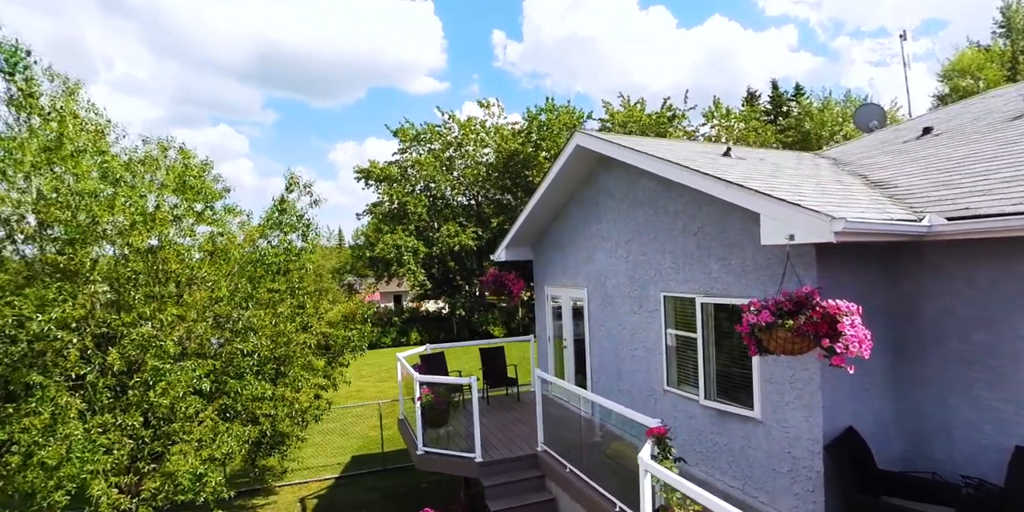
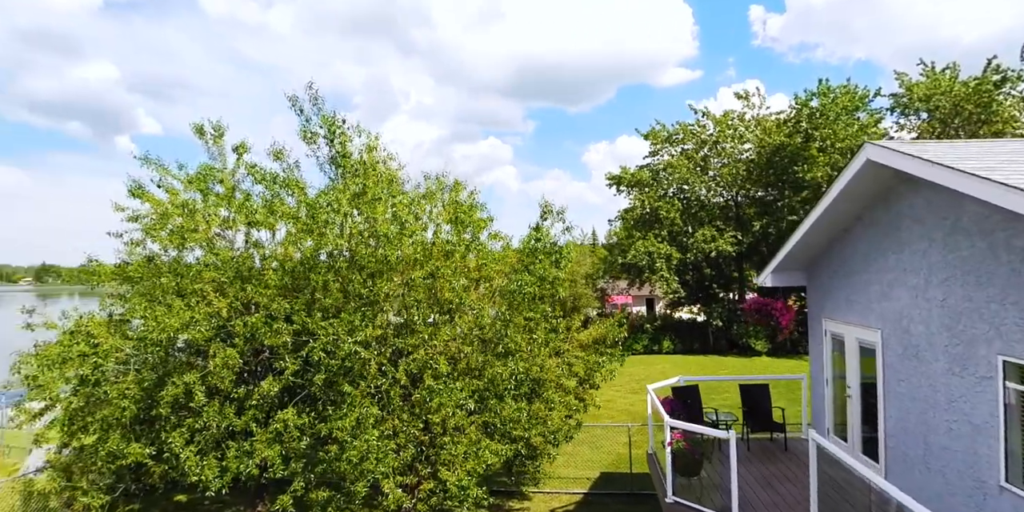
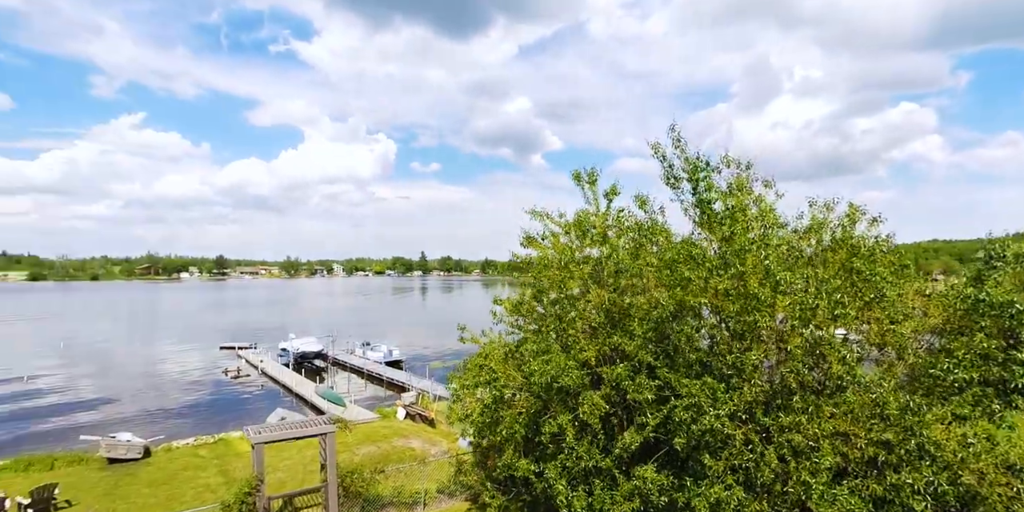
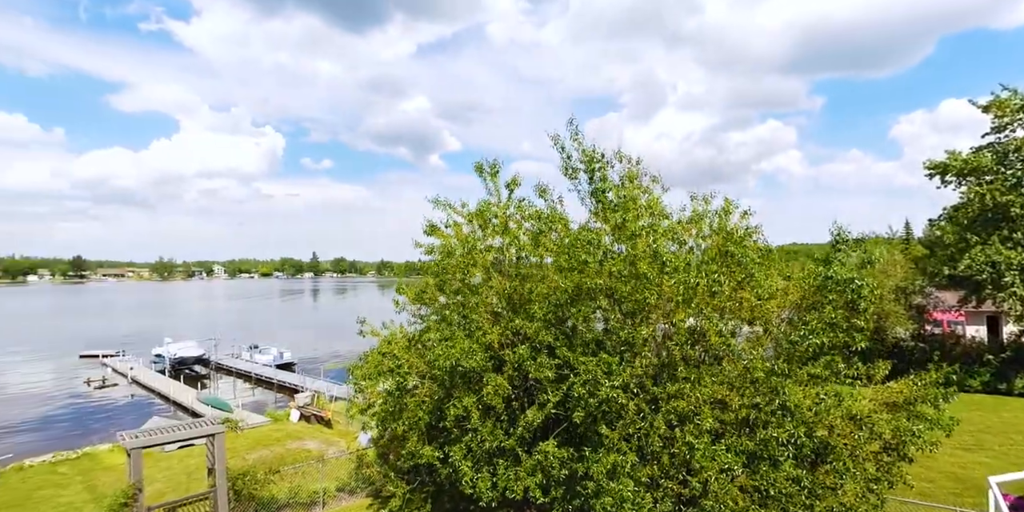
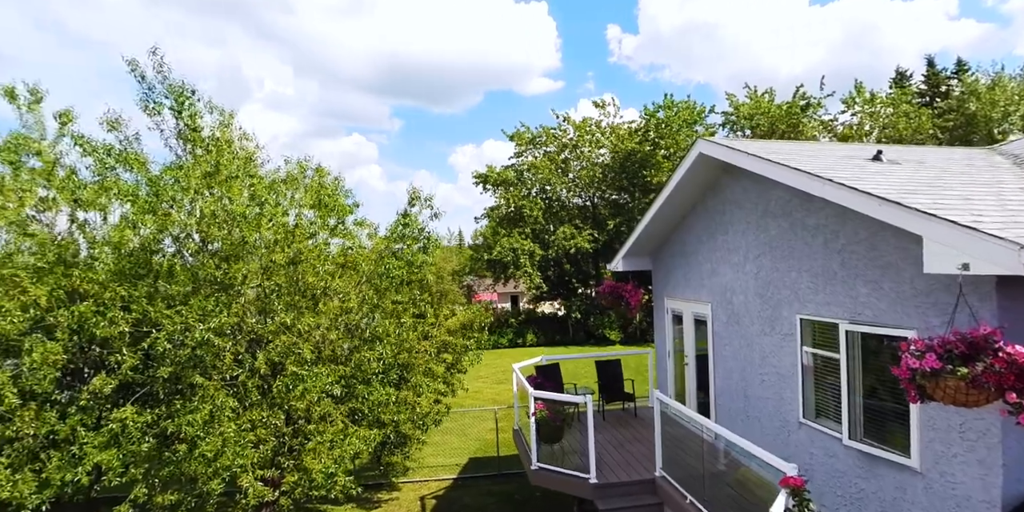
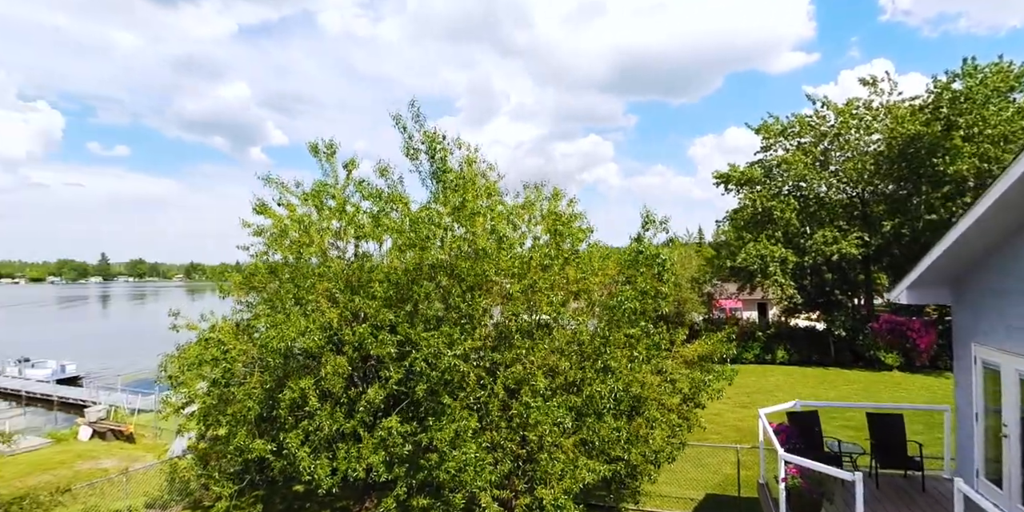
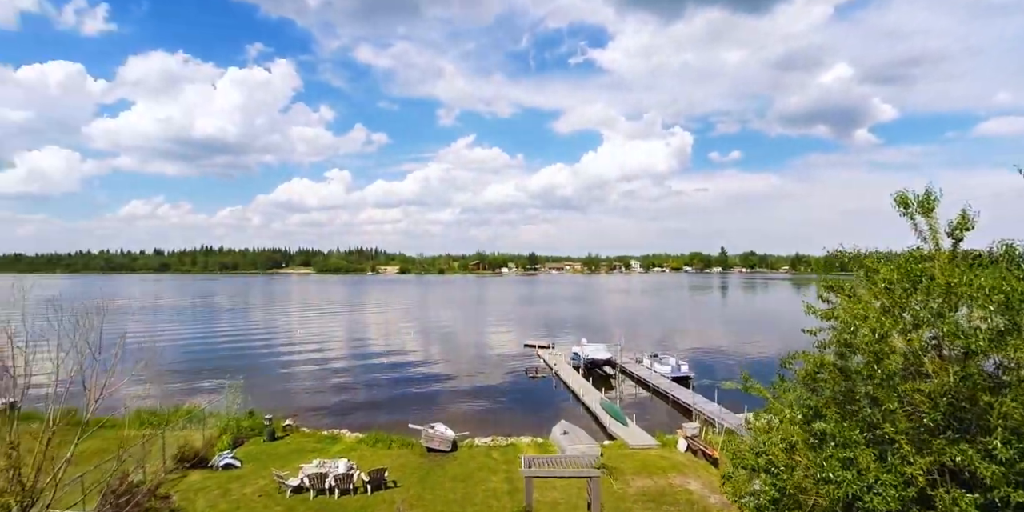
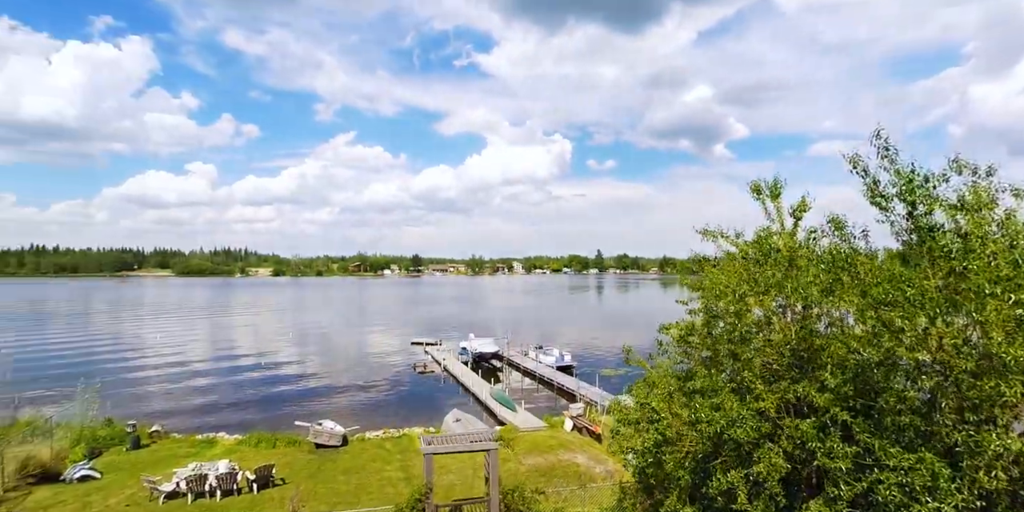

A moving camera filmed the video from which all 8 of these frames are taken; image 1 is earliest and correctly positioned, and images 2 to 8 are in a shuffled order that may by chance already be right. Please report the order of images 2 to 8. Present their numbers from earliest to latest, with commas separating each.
5, 2, 6, 4, 3, 8, 7
